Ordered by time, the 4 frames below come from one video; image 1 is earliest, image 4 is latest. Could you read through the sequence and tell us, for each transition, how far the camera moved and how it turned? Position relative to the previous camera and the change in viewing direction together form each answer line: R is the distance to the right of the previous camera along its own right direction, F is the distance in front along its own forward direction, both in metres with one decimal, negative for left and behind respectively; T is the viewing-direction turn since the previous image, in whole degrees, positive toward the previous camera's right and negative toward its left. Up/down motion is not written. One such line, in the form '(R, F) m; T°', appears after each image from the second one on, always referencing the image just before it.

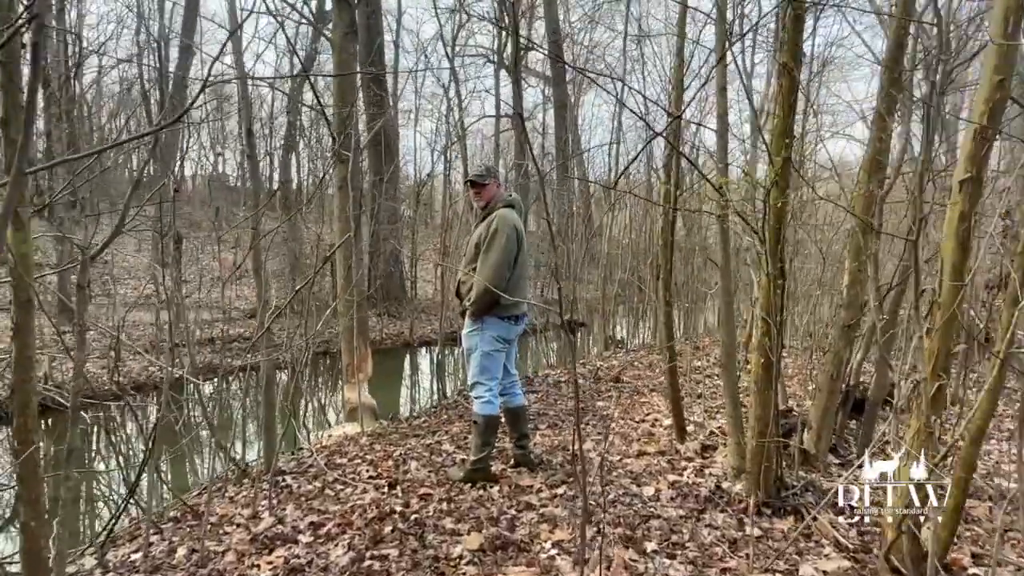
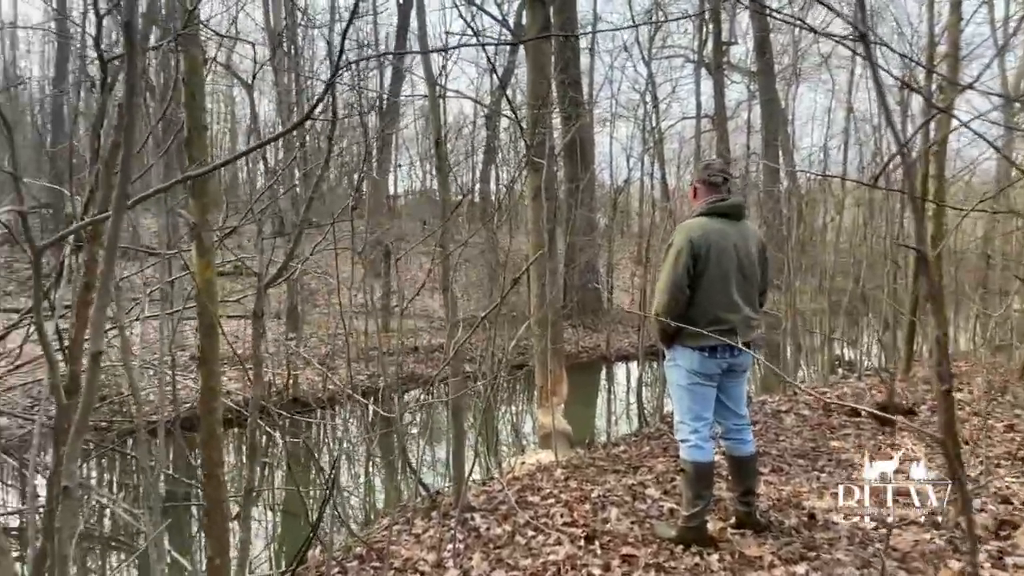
(-0.1, +0.6) m; -16°
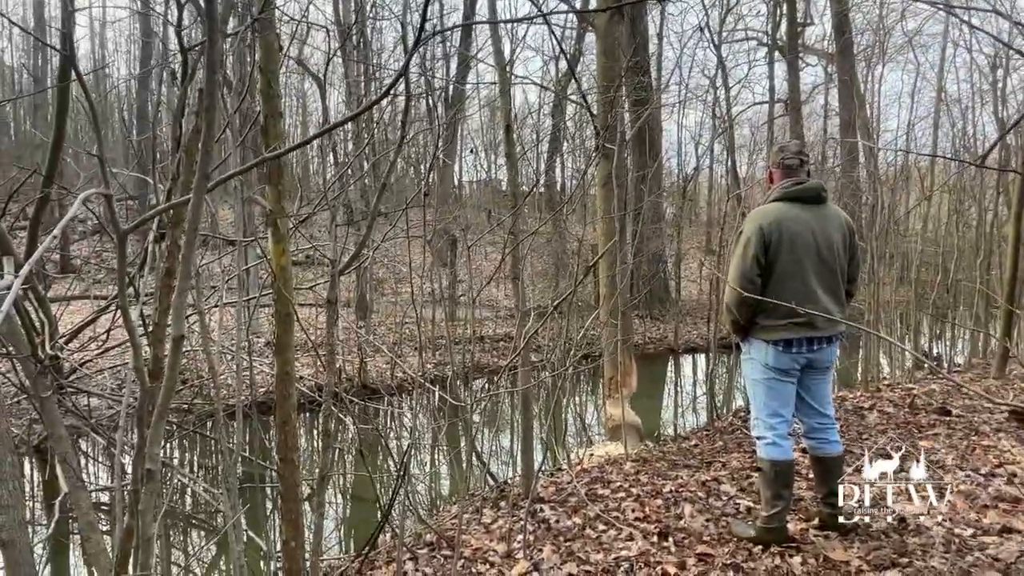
(0.0, +0.1) m; -5°
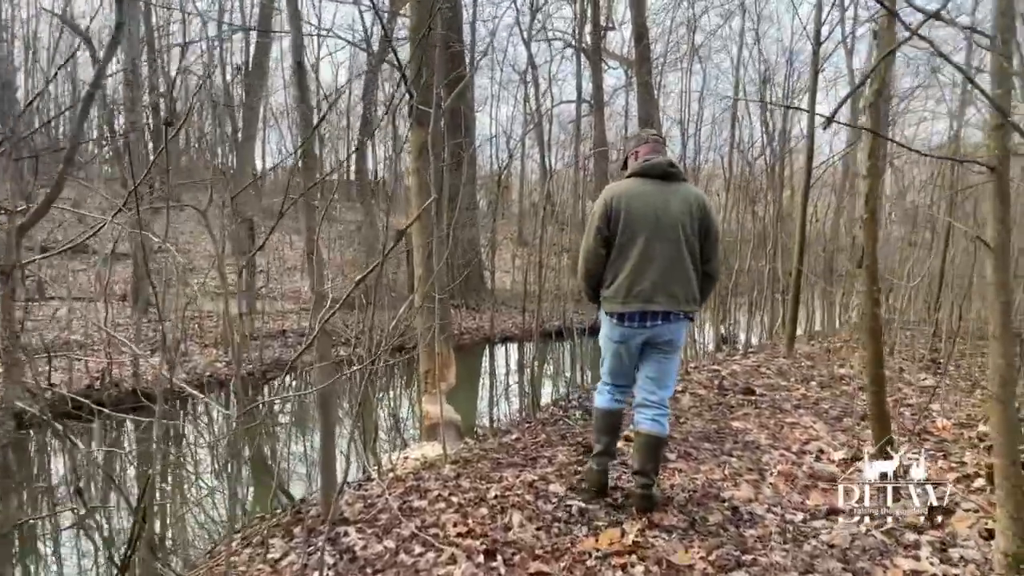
(+0.1, +0.6) m; +15°
